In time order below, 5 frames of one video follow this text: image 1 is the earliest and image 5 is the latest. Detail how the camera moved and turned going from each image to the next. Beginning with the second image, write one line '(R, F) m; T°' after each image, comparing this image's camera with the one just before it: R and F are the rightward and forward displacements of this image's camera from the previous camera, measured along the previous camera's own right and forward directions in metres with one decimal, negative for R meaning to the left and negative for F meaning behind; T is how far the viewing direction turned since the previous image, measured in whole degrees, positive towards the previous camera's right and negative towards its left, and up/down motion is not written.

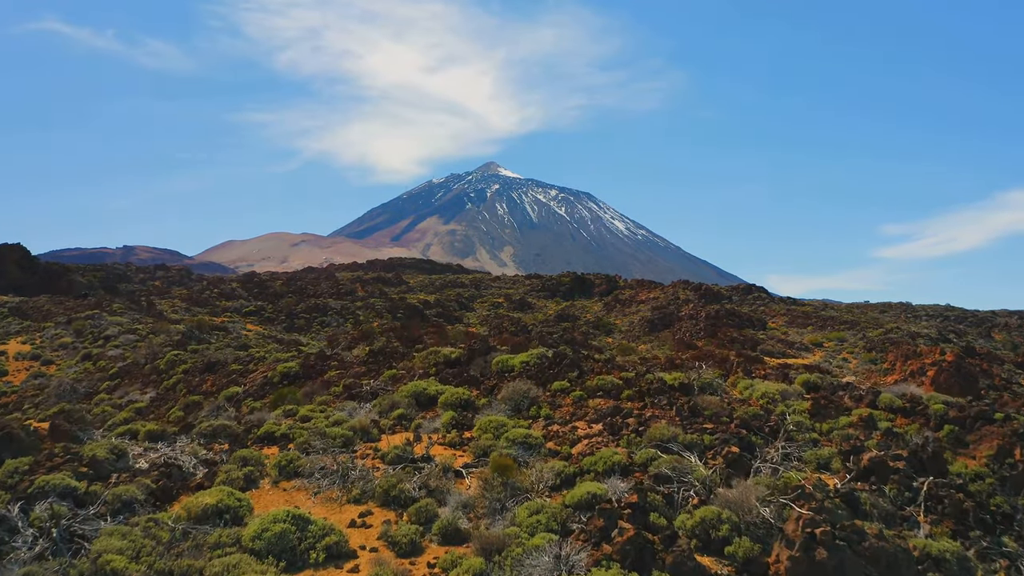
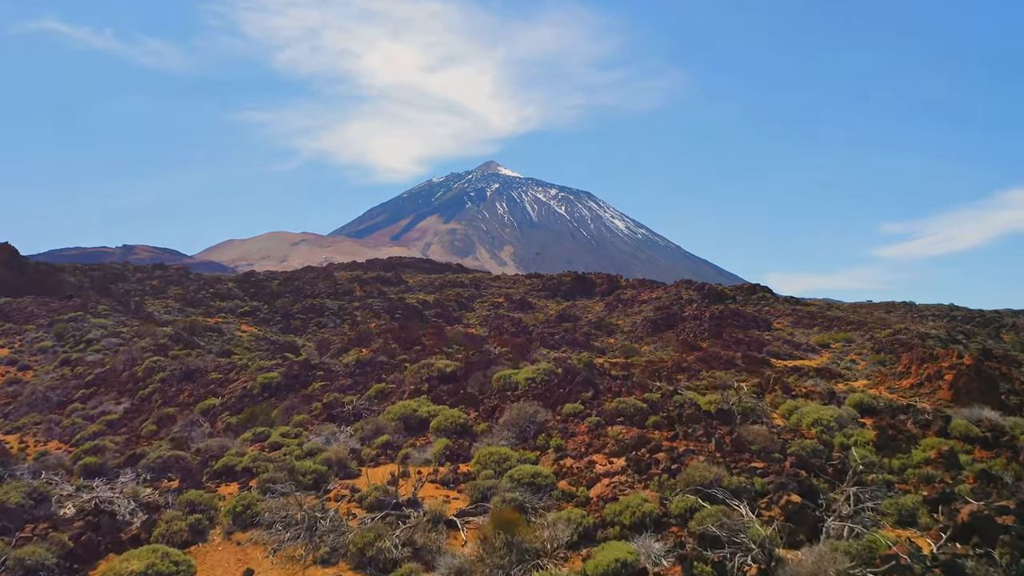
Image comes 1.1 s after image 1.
(0.0, +1.0) m; 0°
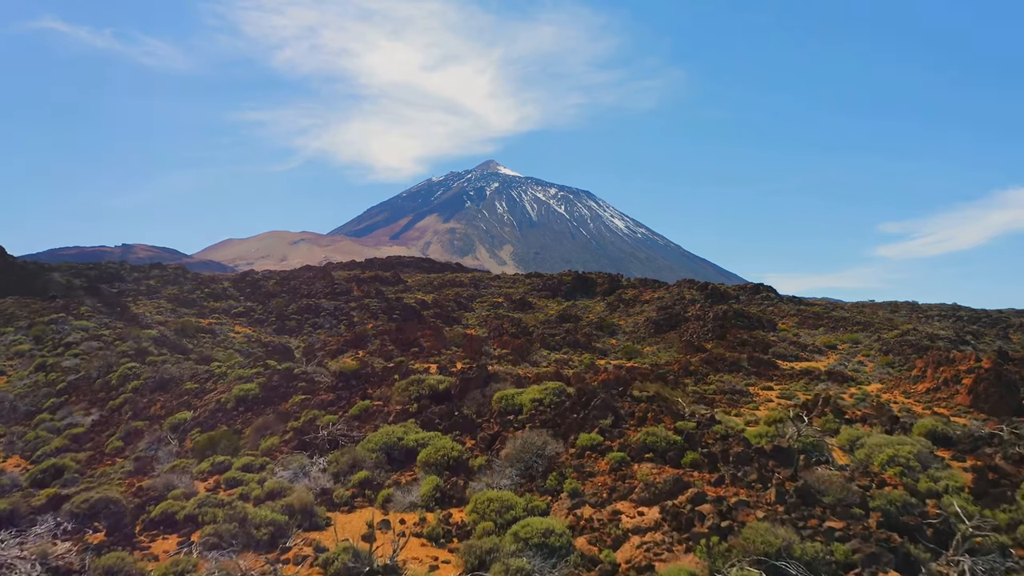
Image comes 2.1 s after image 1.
(0.0, +1.0) m; 0°
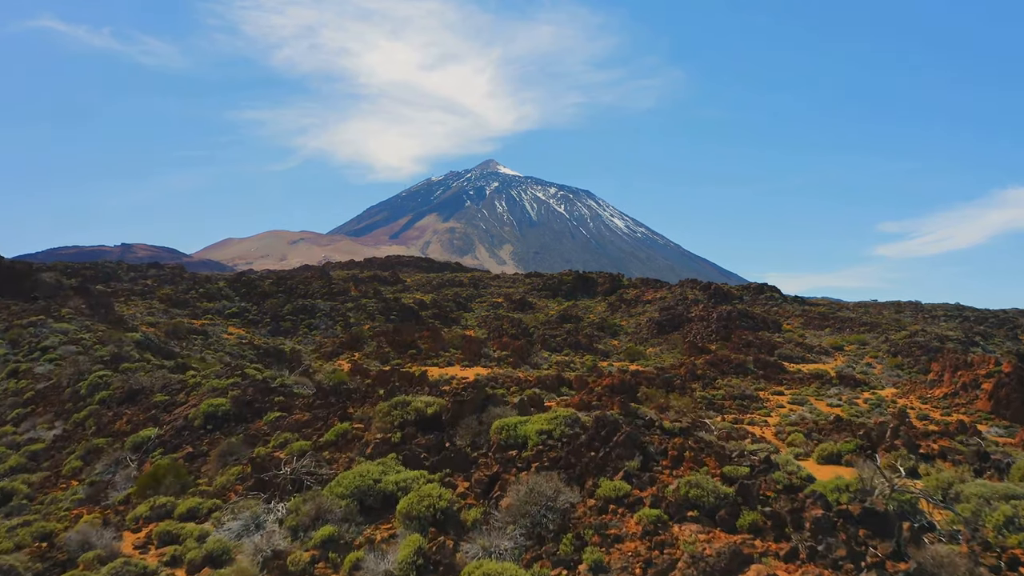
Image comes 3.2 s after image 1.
(0.0, +1.0) m; 0°
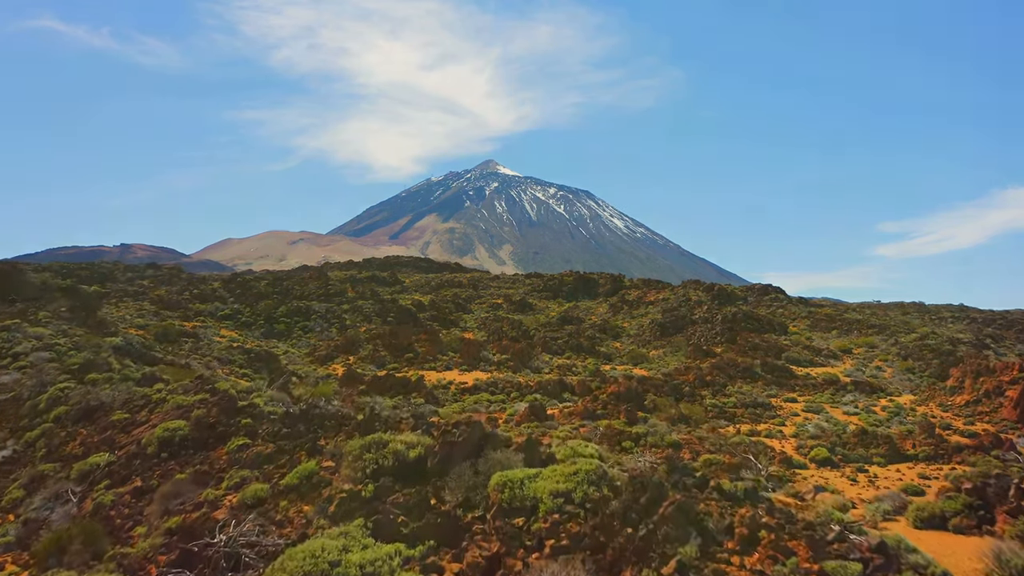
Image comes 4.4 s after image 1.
(0.0, +1.2) m; 0°
